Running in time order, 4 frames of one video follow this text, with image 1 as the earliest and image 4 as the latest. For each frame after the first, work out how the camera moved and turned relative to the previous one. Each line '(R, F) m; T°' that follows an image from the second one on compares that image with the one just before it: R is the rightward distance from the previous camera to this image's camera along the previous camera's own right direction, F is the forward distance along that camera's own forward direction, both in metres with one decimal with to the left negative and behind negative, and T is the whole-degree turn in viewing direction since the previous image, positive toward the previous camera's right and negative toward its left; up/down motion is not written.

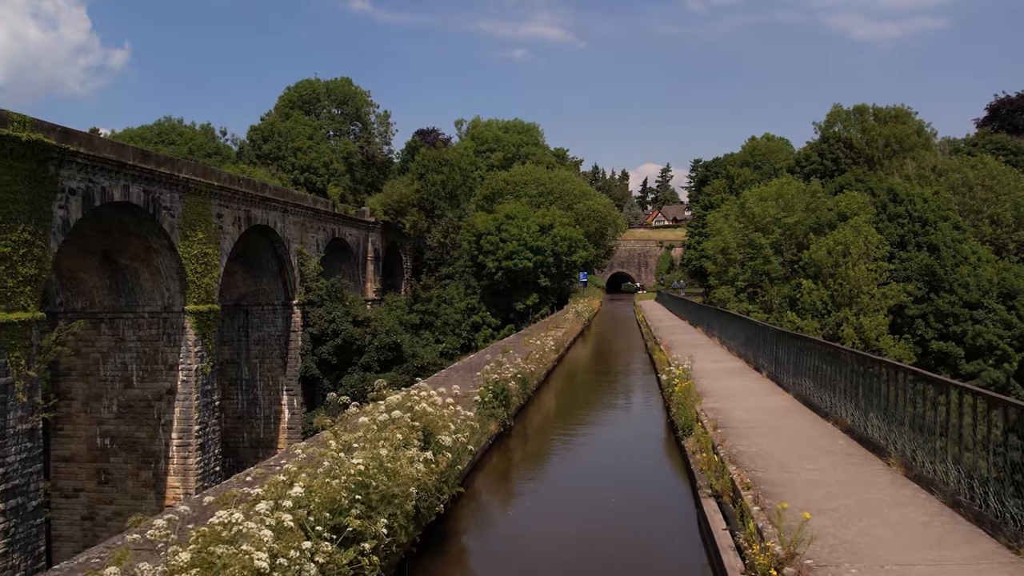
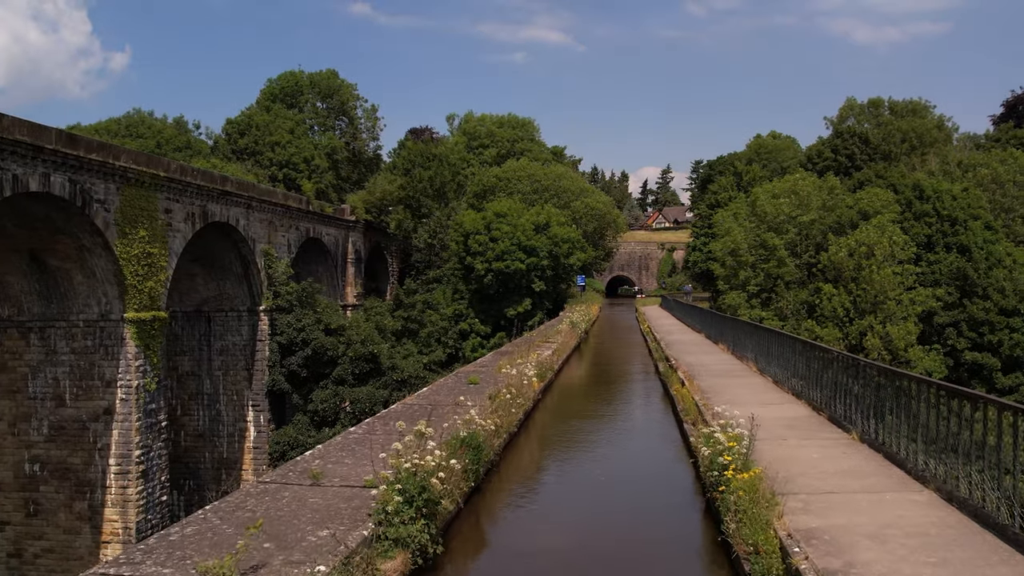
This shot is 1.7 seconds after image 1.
(+0.3, +2.1) m; 0°
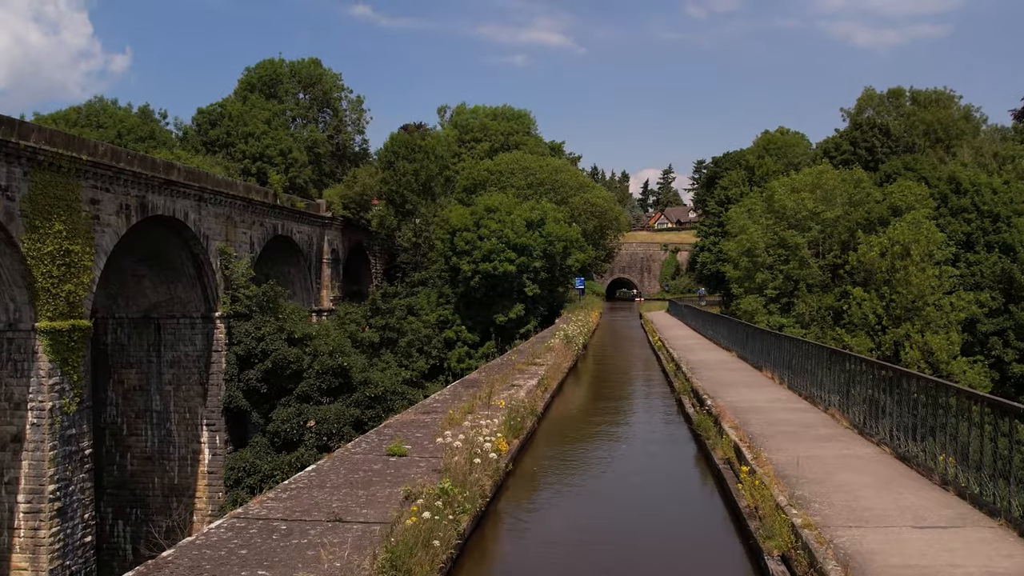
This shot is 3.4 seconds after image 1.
(+0.3, +2.3) m; 0°
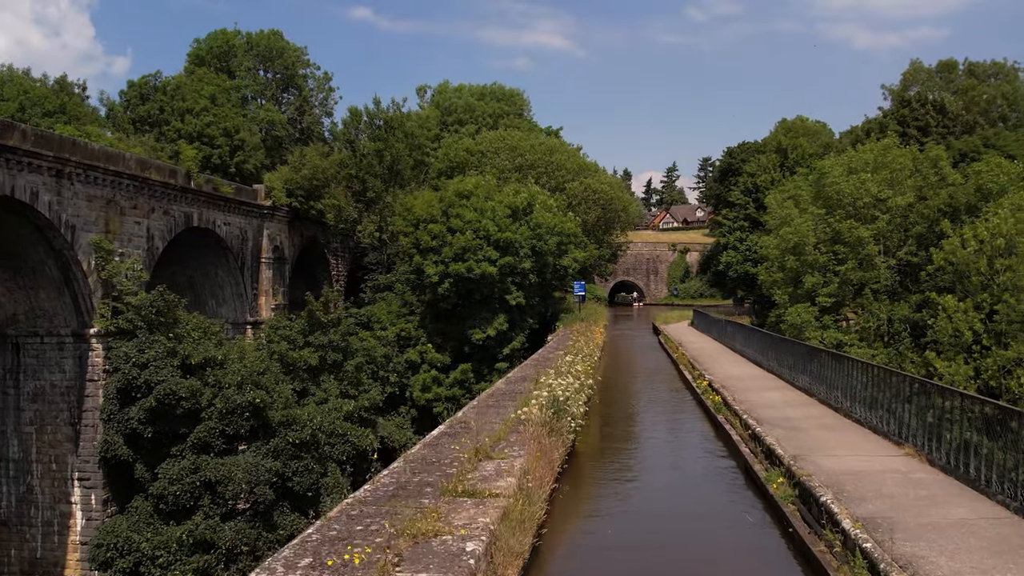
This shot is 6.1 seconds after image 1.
(+0.4, +4.5) m; 0°
